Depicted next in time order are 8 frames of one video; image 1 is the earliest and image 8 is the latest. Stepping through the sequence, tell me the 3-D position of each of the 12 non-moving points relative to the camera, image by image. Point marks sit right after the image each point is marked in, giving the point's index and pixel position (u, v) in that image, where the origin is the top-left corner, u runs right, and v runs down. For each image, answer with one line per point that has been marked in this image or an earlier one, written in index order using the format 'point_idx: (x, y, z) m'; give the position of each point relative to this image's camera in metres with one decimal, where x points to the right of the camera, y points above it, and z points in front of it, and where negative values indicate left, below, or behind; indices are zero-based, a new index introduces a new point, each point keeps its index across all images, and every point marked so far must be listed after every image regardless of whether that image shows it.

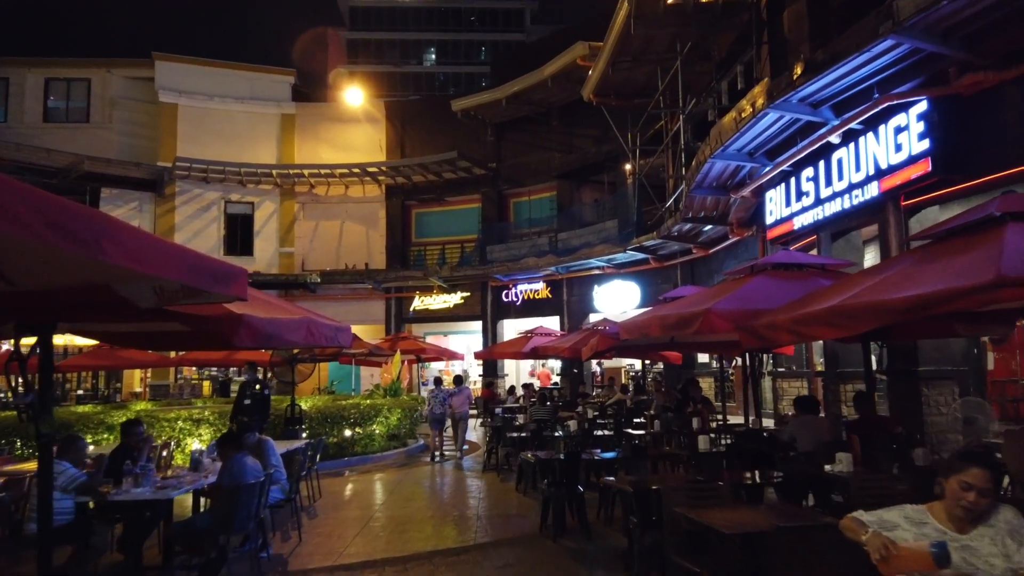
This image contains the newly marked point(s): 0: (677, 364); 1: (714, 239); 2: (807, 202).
0: (+3.7, -1.7, +17.1) m
1: (+4.5, +1.1, +16.8) m
2: (+4.1, +1.2, +10.6) m
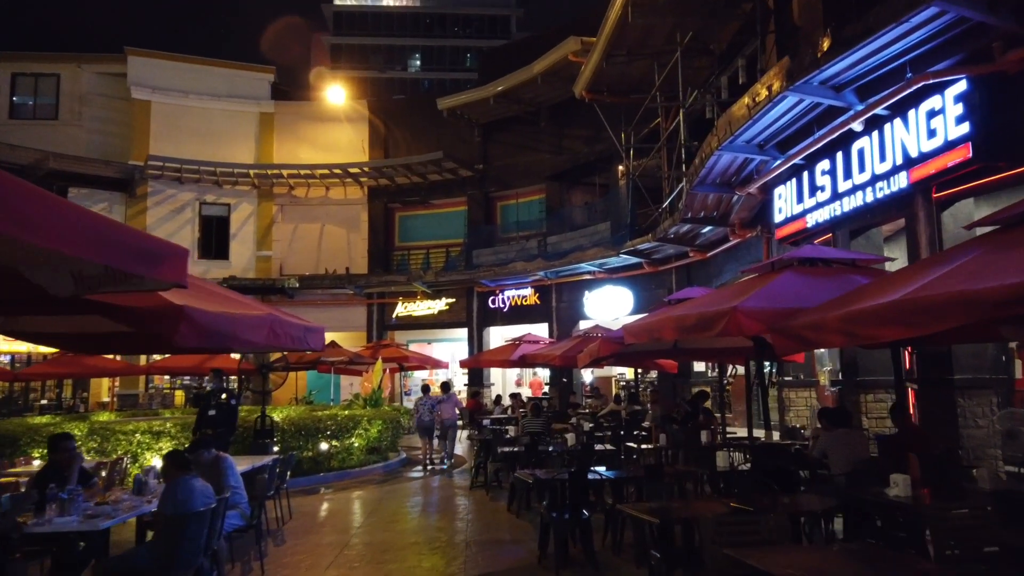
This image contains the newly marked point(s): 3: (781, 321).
0: (+3.4, -1.8, +16.2) m
1: (+4.2, +1.0, +16.0) m
2: (+4.0, +1.2, +9.8) m
3: (+2.0, -0.2, +5.6) m
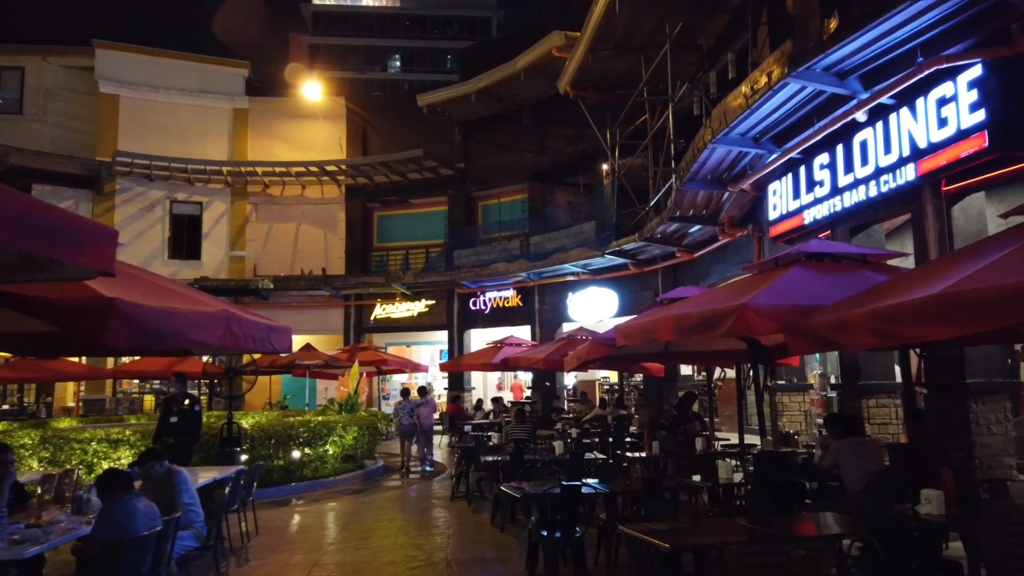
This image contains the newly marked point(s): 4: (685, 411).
0: (+3.0, -1.8, +15.8) m
1: (+3.9, +0.9, +15.6) m
2: (+3.8, +1.2, +9.4) m
3: (+1.9, -0.2, +5.1) m
4: (+2.8, -2.0, +12.4) m
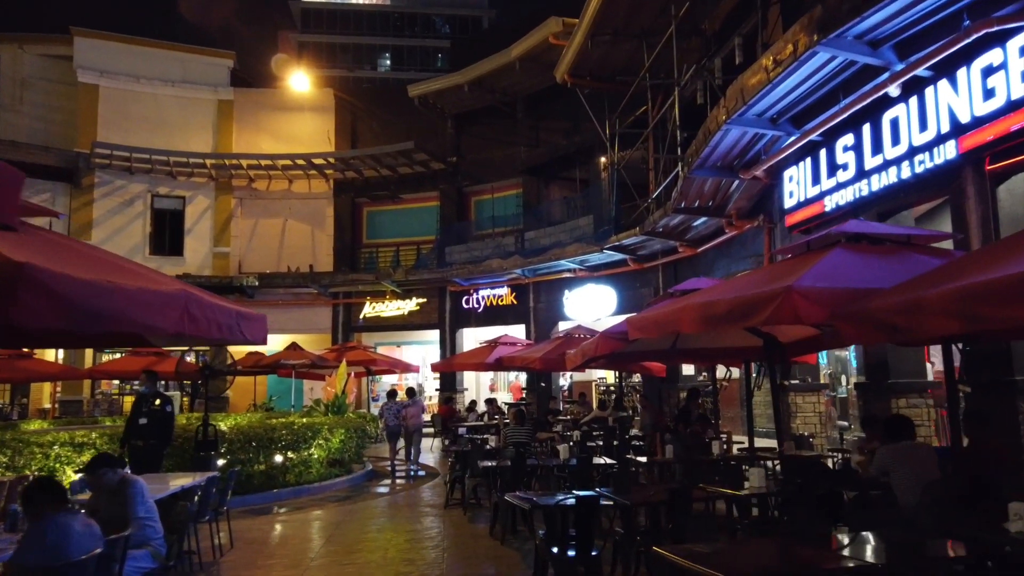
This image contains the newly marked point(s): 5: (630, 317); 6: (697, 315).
0: (+3.0, -1.8, +15.1) m
1: (+3.8, +1.0, +14.9) m
2: (+3.8, +1.3, +8.7) m
3: (+2.0, -0.1, +4.4) m
4: (+2.8, -1.9, +11.7) m
5: (+1.1, -0.3, +7.0) m
6: (+1.4, -0.2, +5.7) m
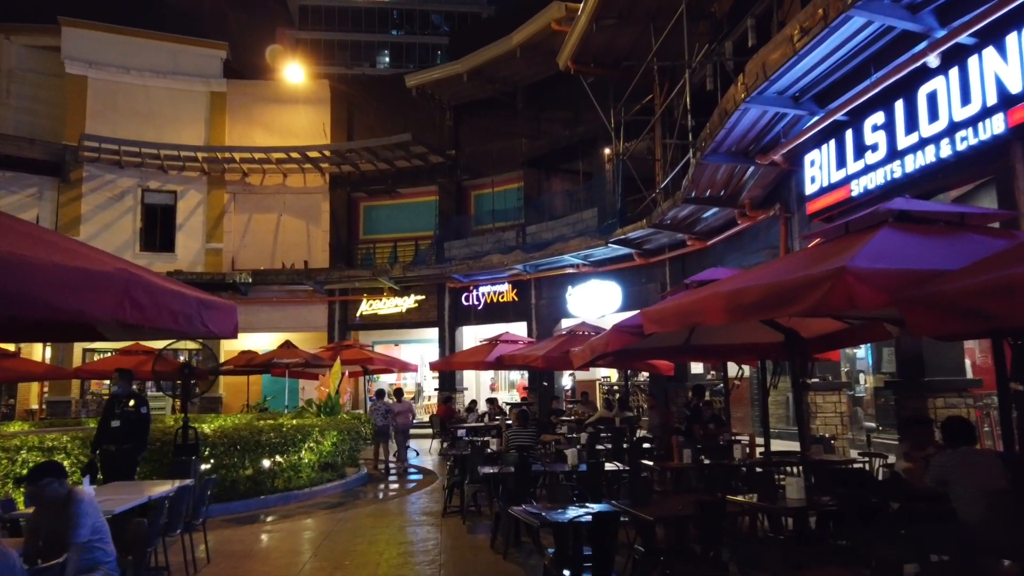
0: (+3.0, -1.7, +14.4) m
1: (+3.8, +1.1, +14.3) m
2: (+3.9, +1.4, +8.1) m
3: (+2.0, 0.0, +3.8) m
4: (+2.8, -1.8, +11.0) m
5: (+1.1, -0.2, +6.3) m
6: (+1.4, -0.1, +5.1) m
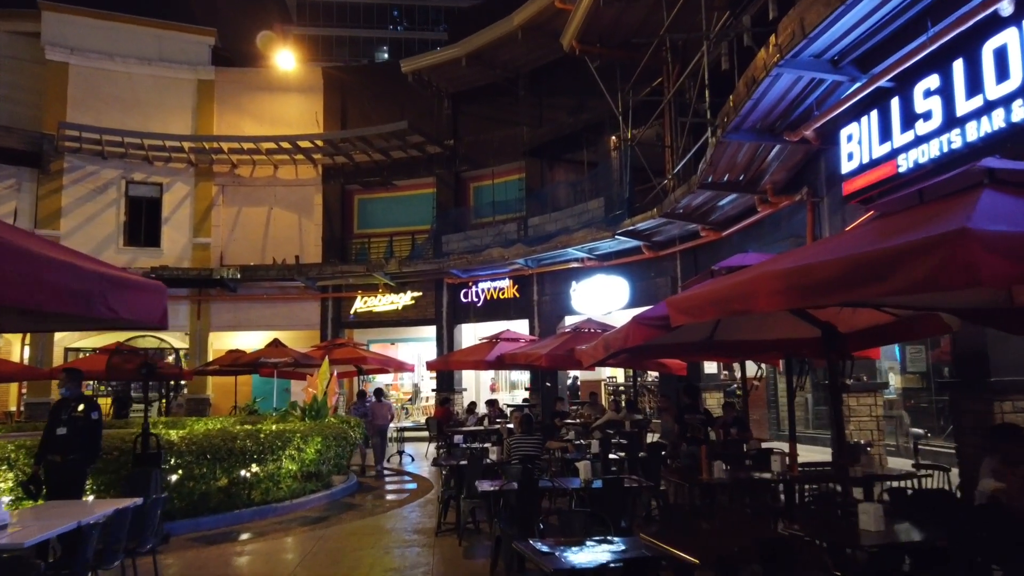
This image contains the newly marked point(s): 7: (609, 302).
0: (+3.0, -1.5, +13.5) m
1: (+3.8, +1.2, +13.3) m
2: (+3.9, +1.5, +7.1) m
3: (+2.0, +0.1, +2.8) m
4: (+2.8, -1.7, +10.0) m
5: (+1.1, -0.1, +5.3) m
6: (+1.4, 0.0, +4.1) m
7: (+2.2, -0.3, +17.3) m
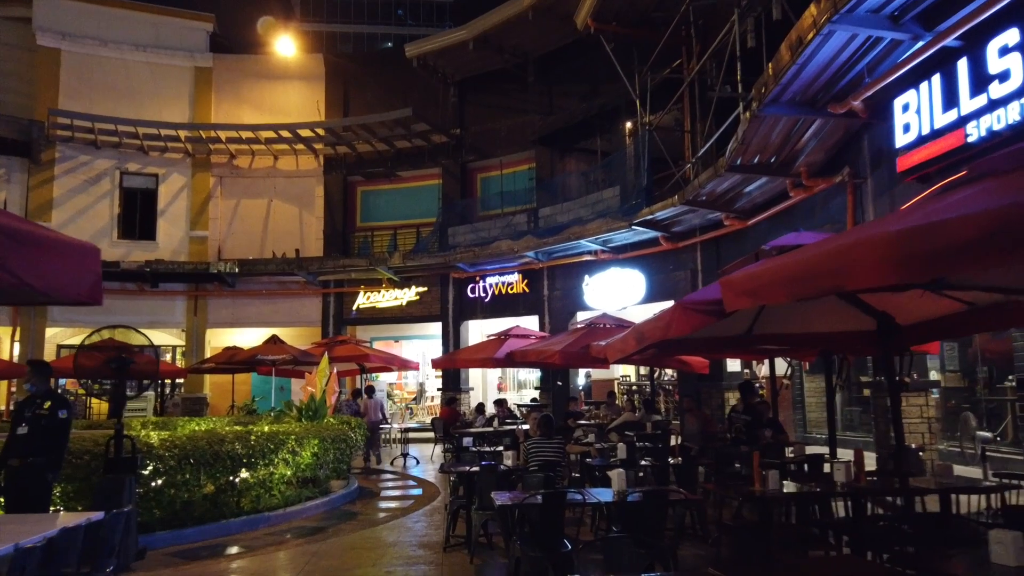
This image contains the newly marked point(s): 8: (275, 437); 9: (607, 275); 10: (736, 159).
0: (+3.2, -1.4, +12.6) m
1: (+4.0, +1.4, +12.4) m
2: (+4.0, +1.6, +6.2) m
3: (+2.2, +0.2, +1.9) m
4: (+3.0, -1.6, +9.2) m
5: (+1.3, +0.1, +4.5) m
6: (+1.6, +0.1, +3.2) m
7: (+2.4, -0.2, +16.5) m
8: (-2.7, -1.7, +8.8) m
9: (+2.1, +0.3, +16.8) m
10: (+3.0, +1.7, +10.1) m
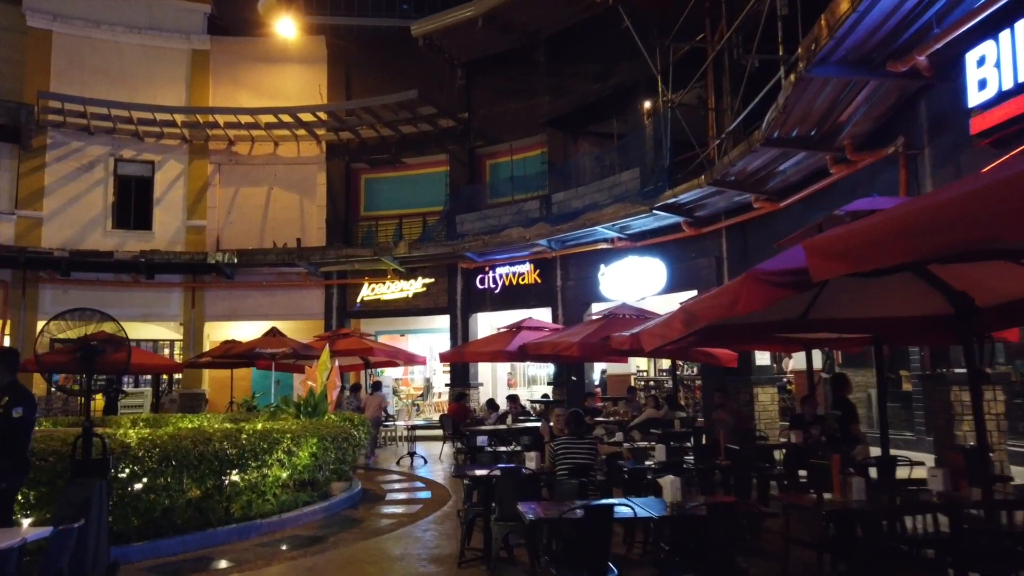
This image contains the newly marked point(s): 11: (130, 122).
0: (+3.4, -1.2, +11.7) m
1: (+4.2, +1.6, +11.5) m
2: (+4.2, +1.8, +5.3) m
3: (+2.3, +0.4, +1.1) m
4: (+3.2, -1.4, +8.3) m
5: (+1.5, +0.2, +3.6) m
6: (+1.8, +0.3, +2.3) m
7: (+2.7, 0.0, +15.6) m
8: (-2.5, -1.5, +7.9) m
9: (+2.4, +0.5, +15.9) m
10: (+3.2, +1.9, +9.2) m
11: (-9.9, +4.2, +19.7) m
